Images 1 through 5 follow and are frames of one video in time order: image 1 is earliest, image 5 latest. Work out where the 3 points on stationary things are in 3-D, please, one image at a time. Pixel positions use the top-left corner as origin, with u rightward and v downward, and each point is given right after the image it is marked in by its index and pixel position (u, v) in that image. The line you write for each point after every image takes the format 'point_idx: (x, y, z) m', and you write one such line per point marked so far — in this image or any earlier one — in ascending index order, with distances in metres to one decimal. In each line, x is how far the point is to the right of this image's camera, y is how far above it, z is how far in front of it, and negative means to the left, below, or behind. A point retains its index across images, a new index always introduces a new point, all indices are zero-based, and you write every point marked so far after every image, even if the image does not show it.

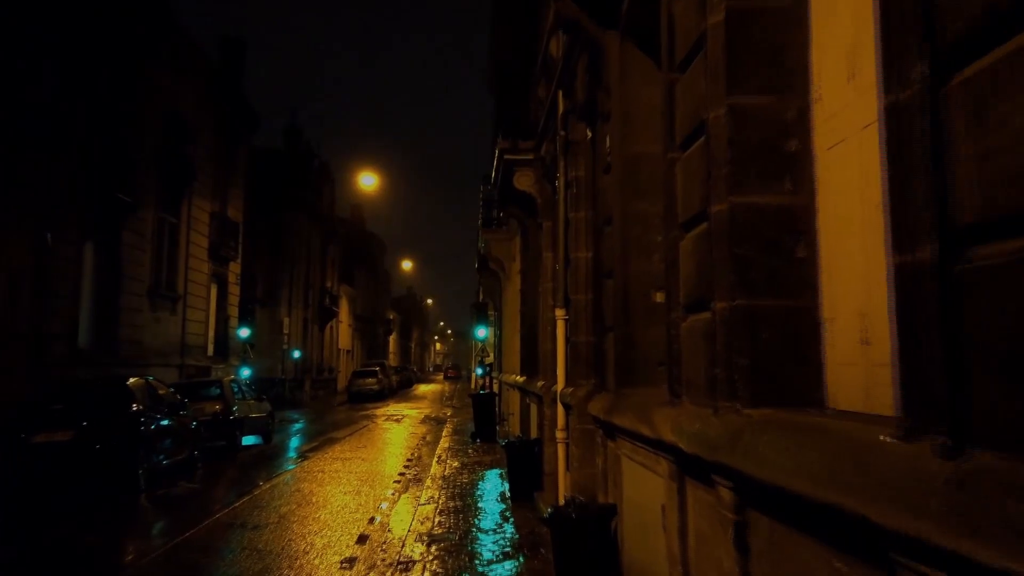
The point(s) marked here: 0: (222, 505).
0: (-4.1, -3.1, +11.3) m
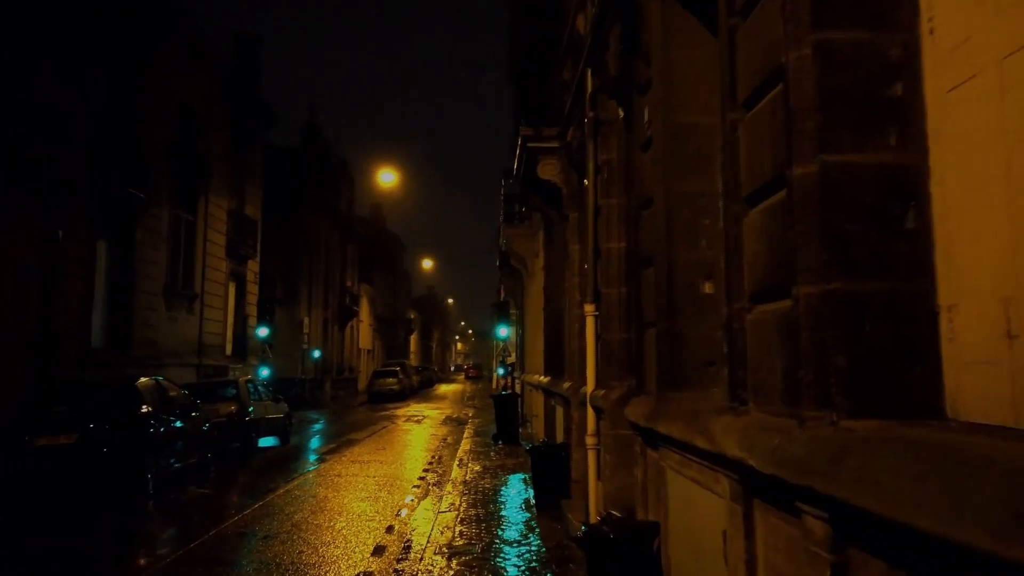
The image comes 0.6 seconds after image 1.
0: (-3.8, -3.1, +10.9) m
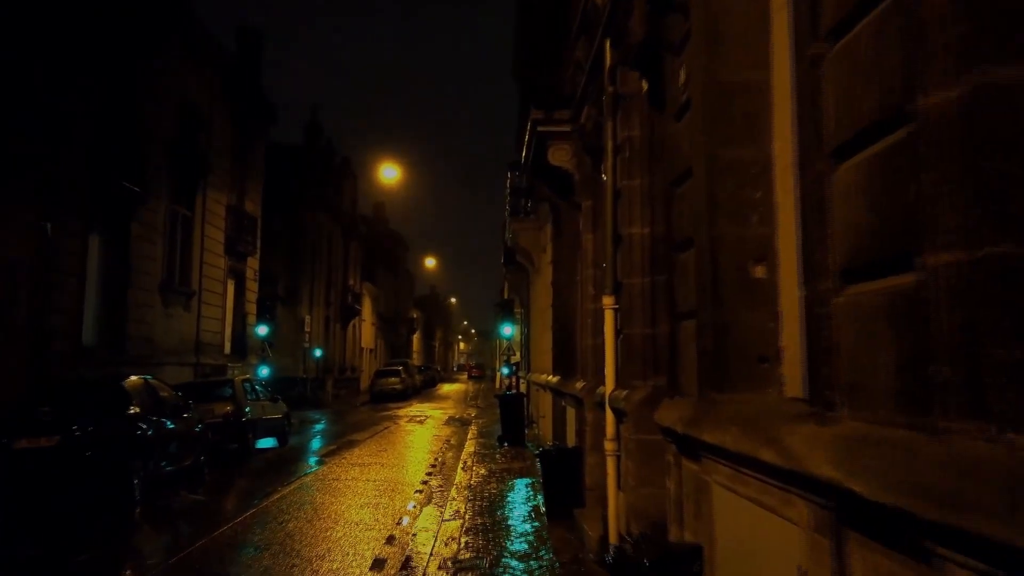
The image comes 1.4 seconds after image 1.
0: (-3.7, -3.0, +10.2) m
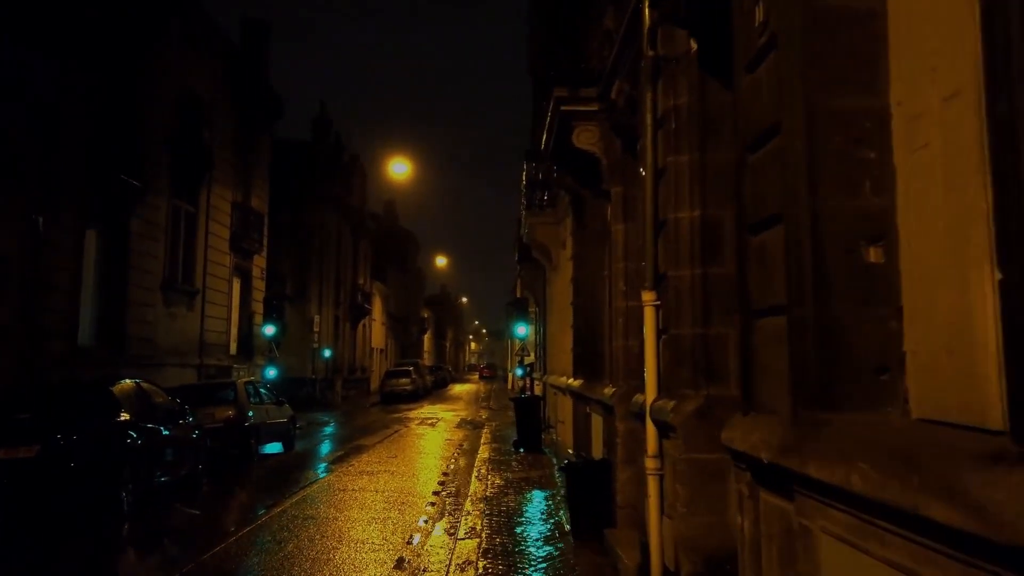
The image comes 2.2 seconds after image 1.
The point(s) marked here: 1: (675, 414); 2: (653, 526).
0: (-3.4, -2.9, +9.4) m
1: (+1.1, -0.8, +5.2) m
2: (+1.0, -1.7, +5.7) m
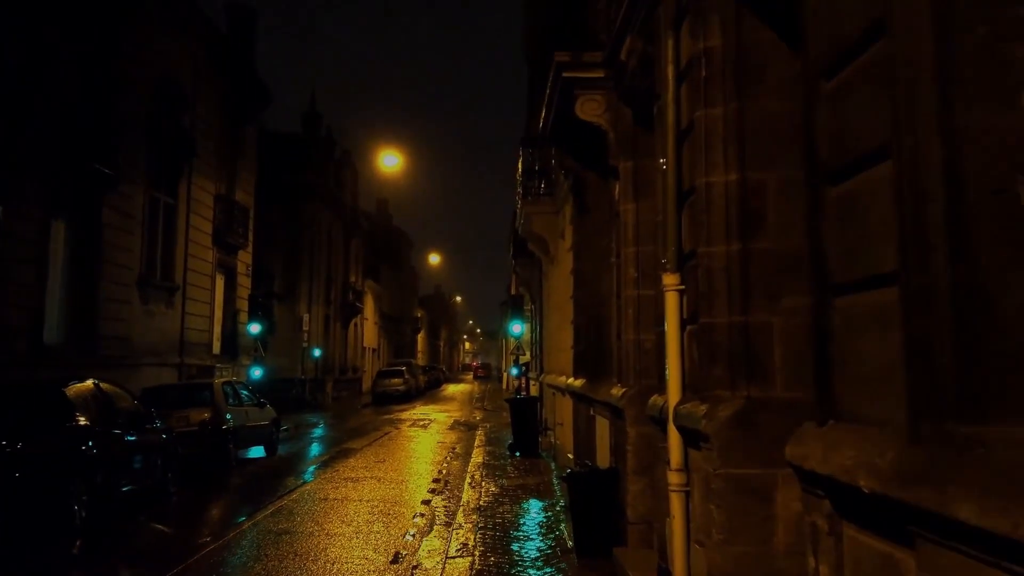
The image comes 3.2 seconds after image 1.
0: (-3.5, -2.8, +8.4) m
1: (+1.1, -0.7, +4.3) m
2: (+1.0, -1.6, +4.8) m
